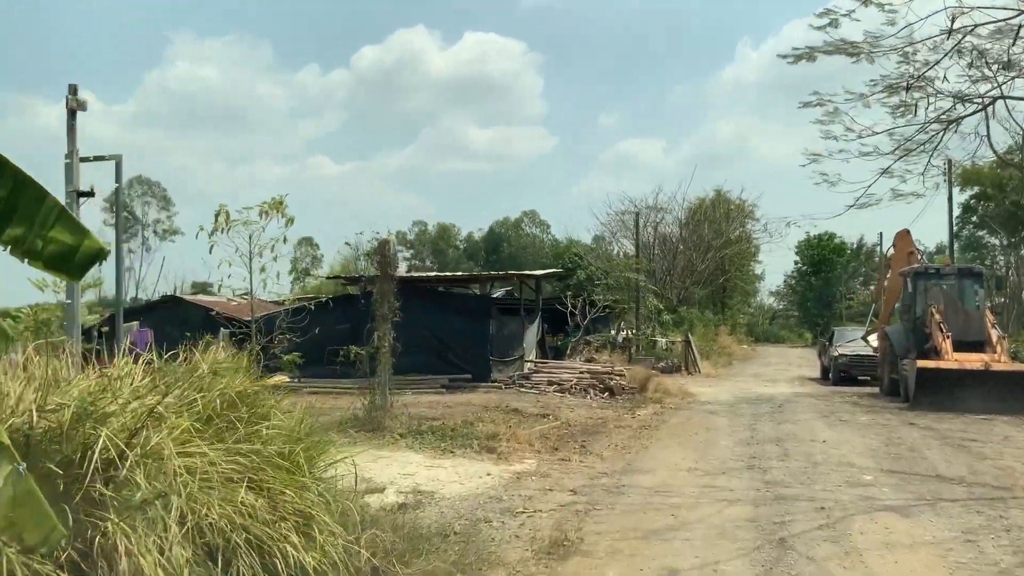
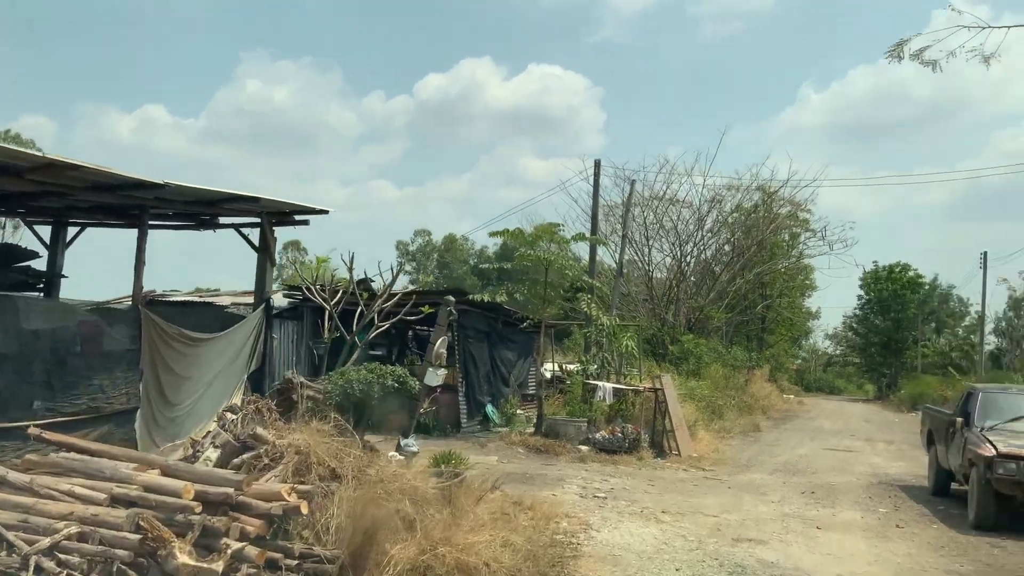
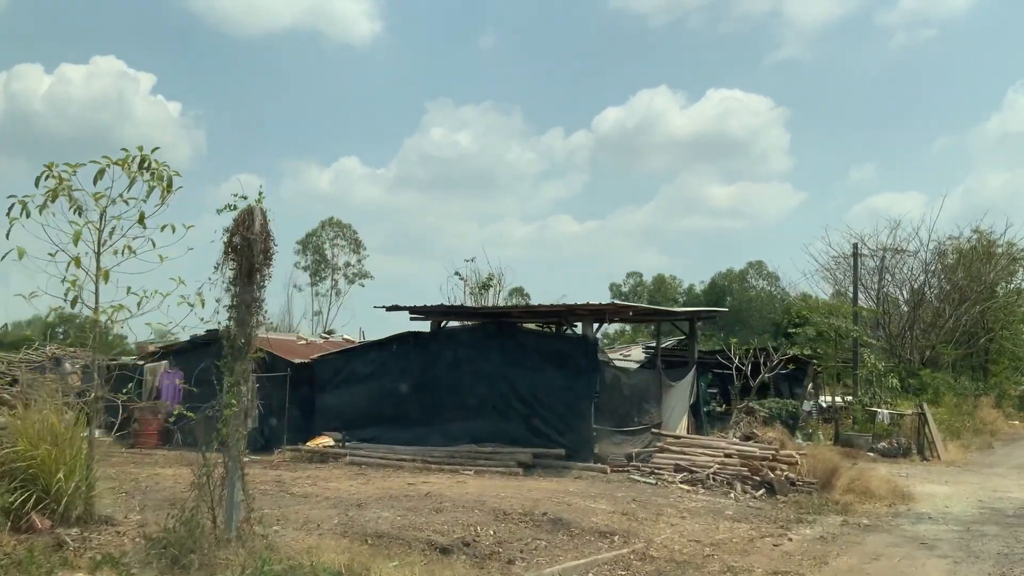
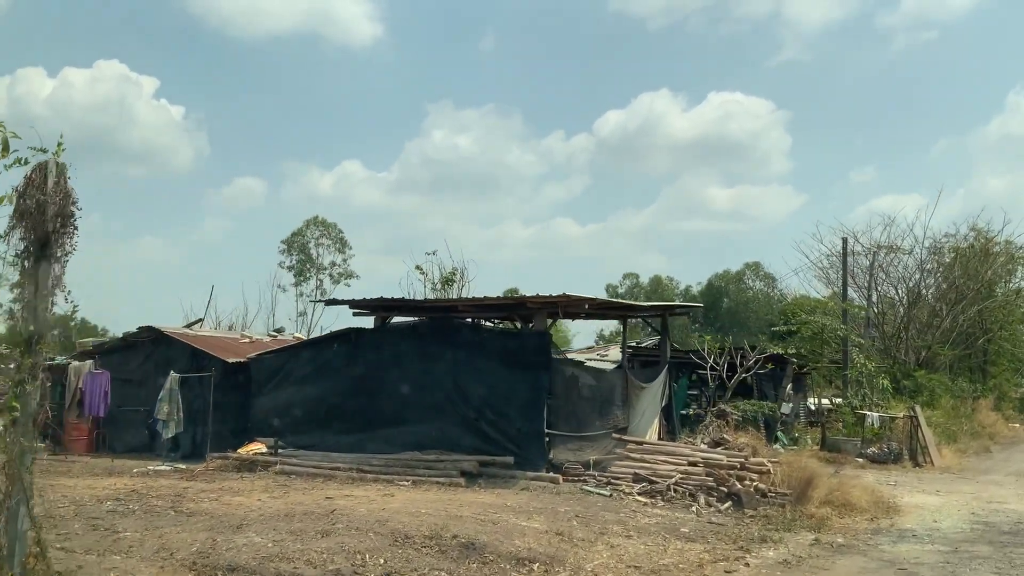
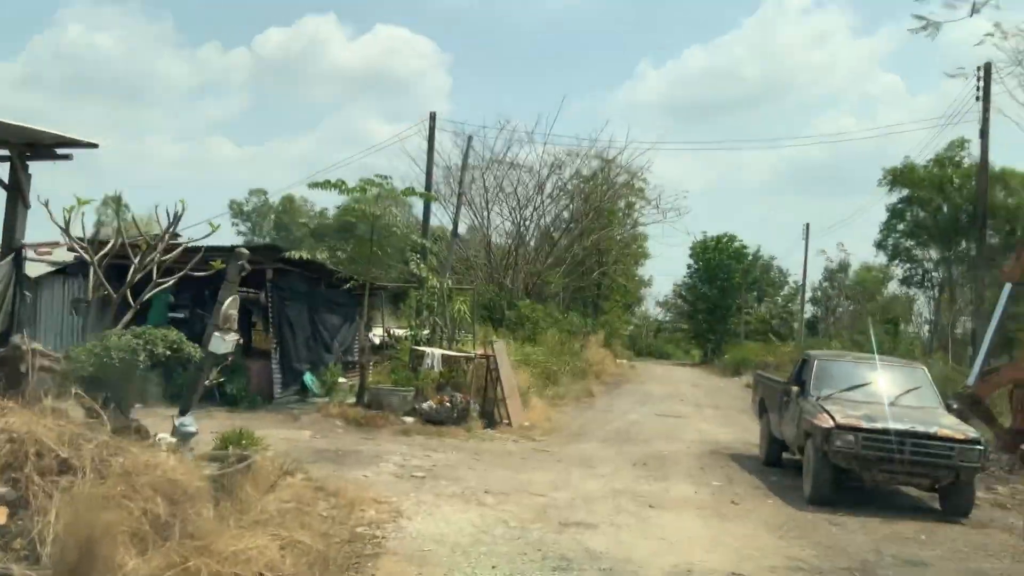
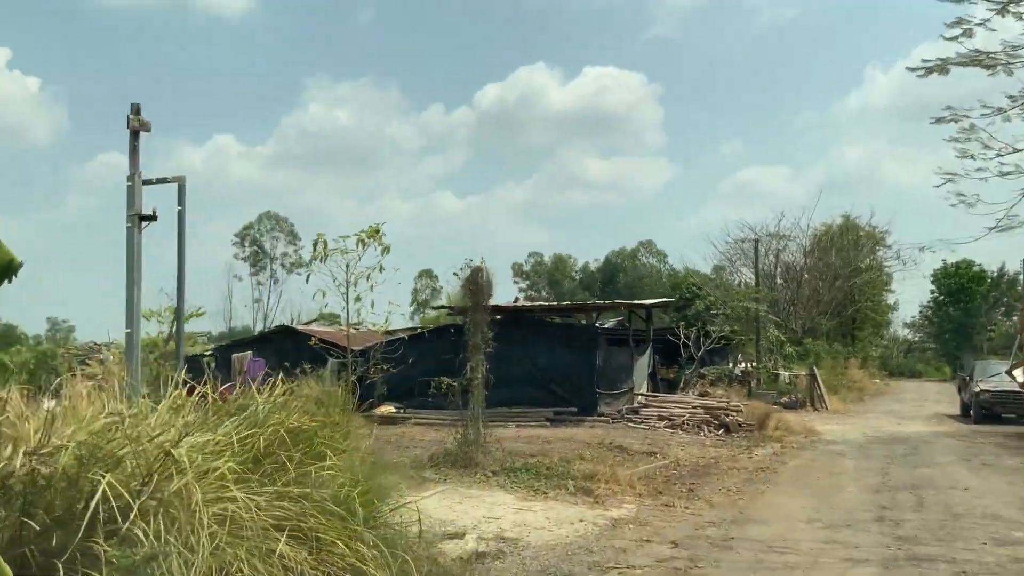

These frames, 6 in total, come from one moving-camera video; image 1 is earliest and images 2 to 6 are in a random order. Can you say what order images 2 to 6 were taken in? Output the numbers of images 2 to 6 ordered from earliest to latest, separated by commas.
6, 3, 4, 2, 5
